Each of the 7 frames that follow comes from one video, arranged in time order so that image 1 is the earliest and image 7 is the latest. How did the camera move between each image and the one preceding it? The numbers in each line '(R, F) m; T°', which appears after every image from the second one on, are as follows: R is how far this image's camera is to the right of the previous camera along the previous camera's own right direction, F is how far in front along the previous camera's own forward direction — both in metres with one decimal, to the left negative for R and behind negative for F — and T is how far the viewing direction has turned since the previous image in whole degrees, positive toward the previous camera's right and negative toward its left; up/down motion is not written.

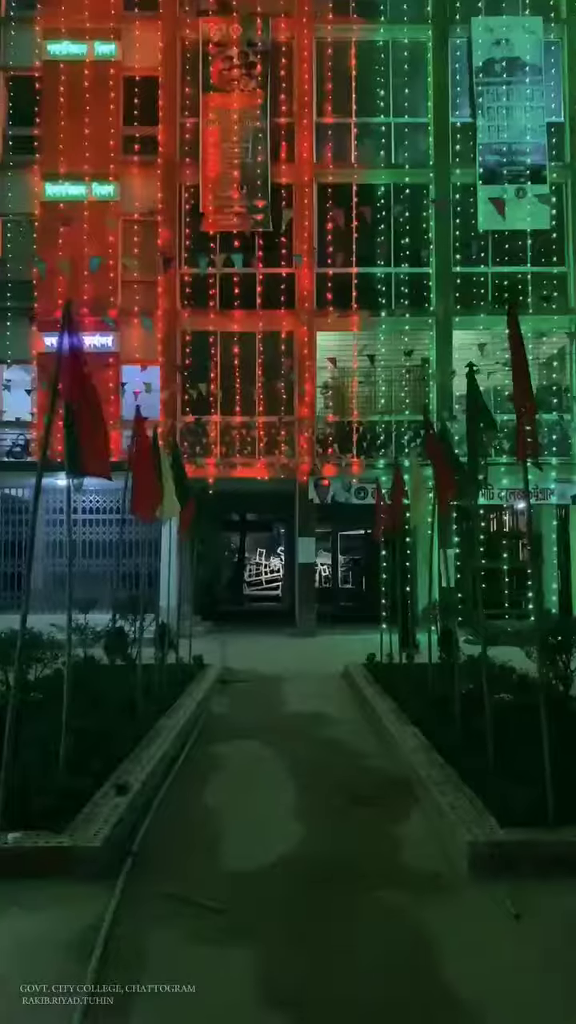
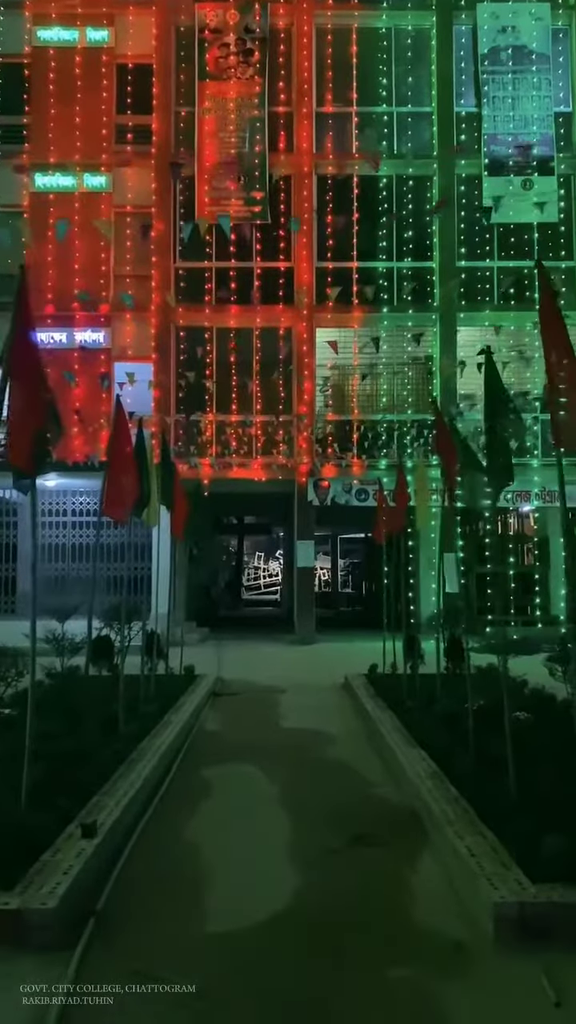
(0.0, +0.7) m; 0°
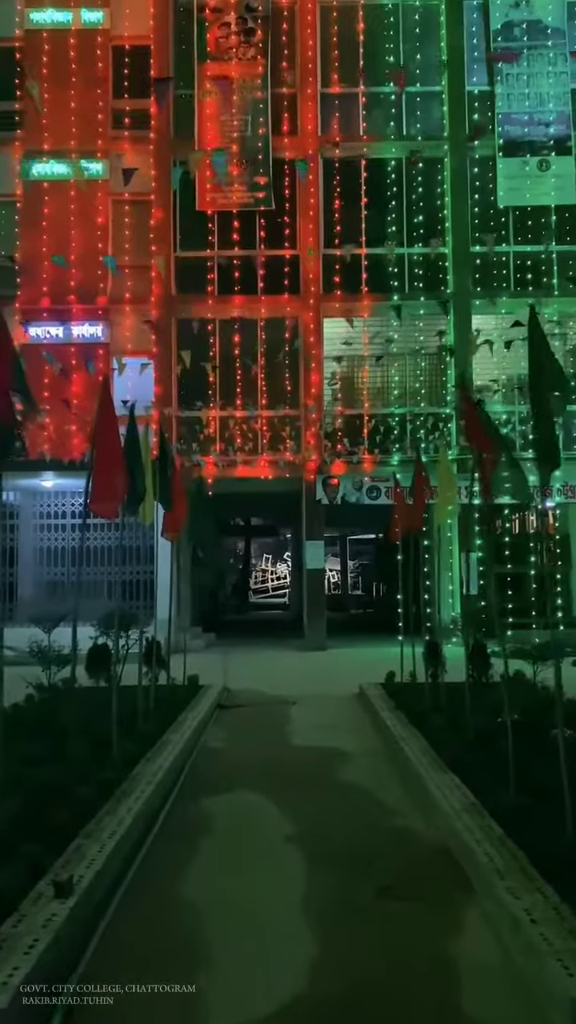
(0.0, +0.9) m; 0°
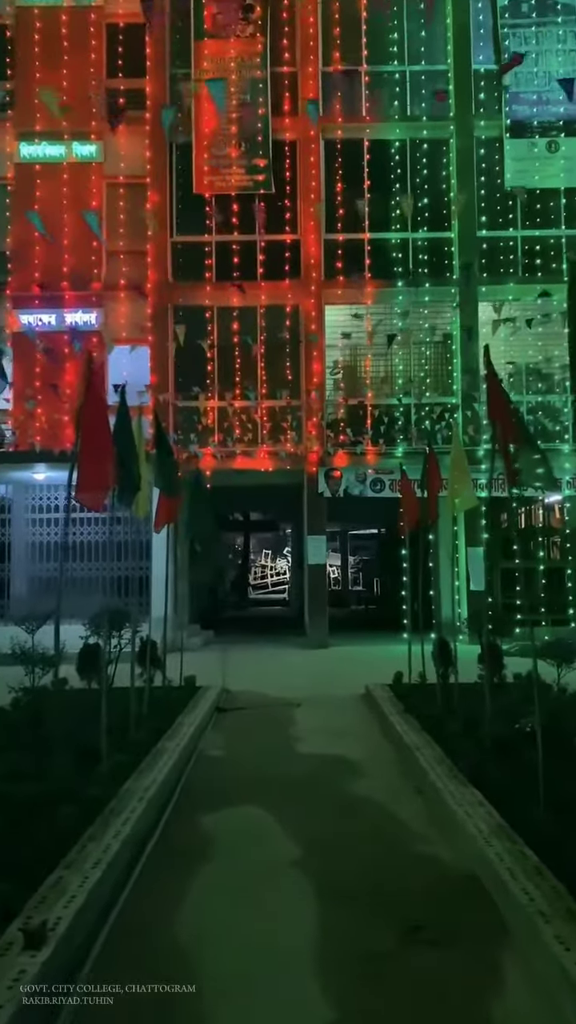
(0.0, +0.6) m; 0°
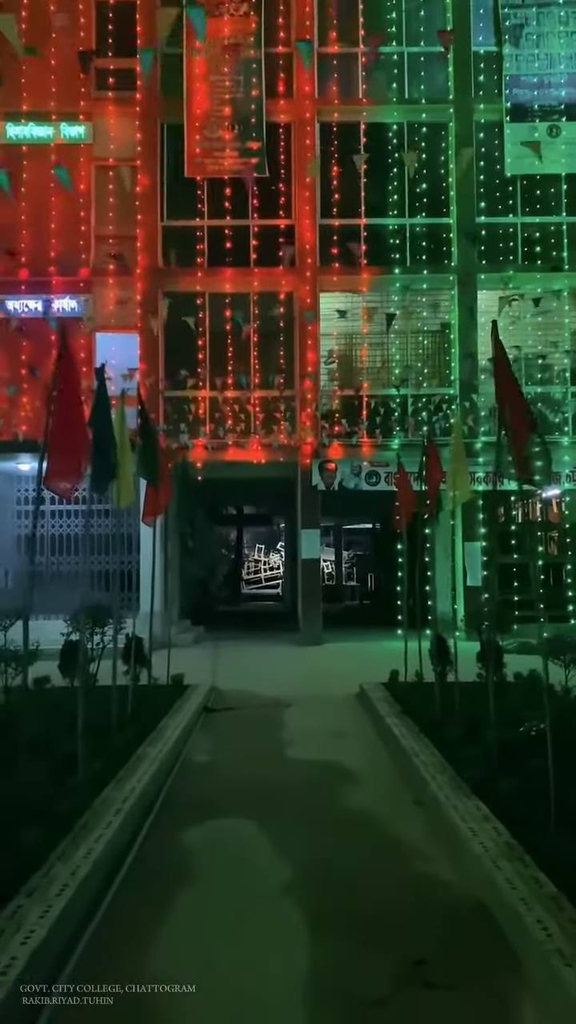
(0.0, +0.5) m; 0°
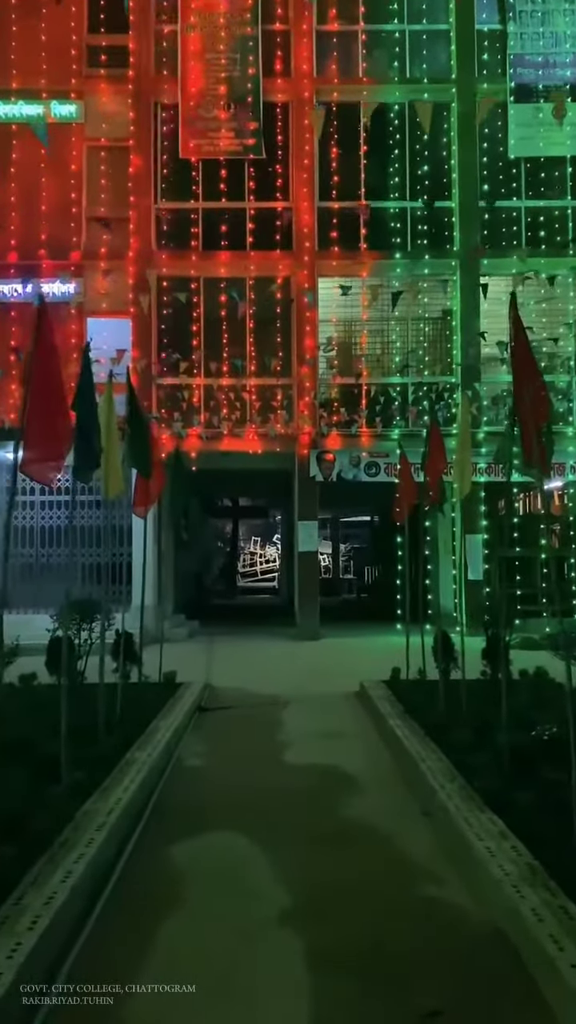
(0.0, +0.5) m; 0°
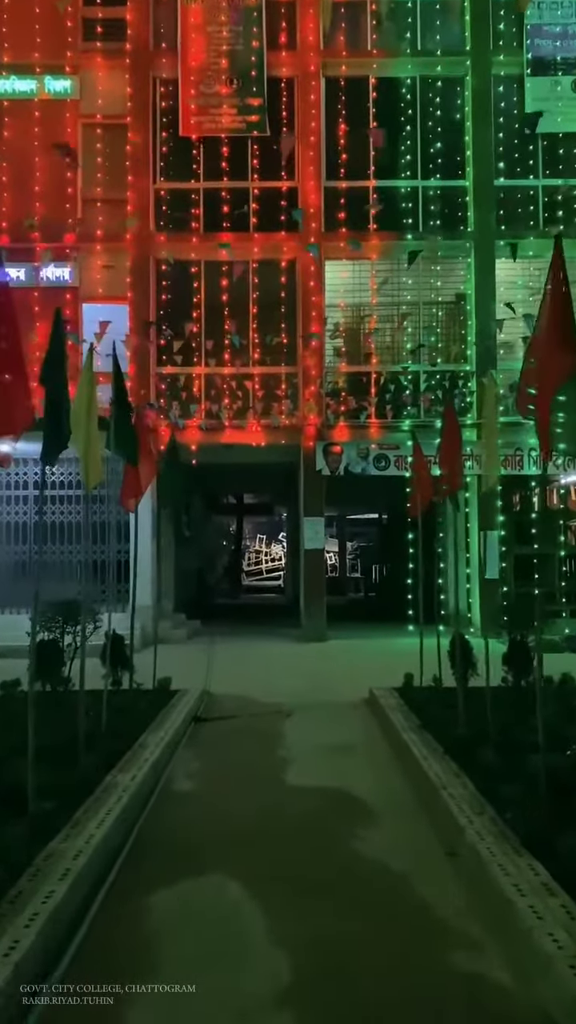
(0.0, +0.8) m; 0°
